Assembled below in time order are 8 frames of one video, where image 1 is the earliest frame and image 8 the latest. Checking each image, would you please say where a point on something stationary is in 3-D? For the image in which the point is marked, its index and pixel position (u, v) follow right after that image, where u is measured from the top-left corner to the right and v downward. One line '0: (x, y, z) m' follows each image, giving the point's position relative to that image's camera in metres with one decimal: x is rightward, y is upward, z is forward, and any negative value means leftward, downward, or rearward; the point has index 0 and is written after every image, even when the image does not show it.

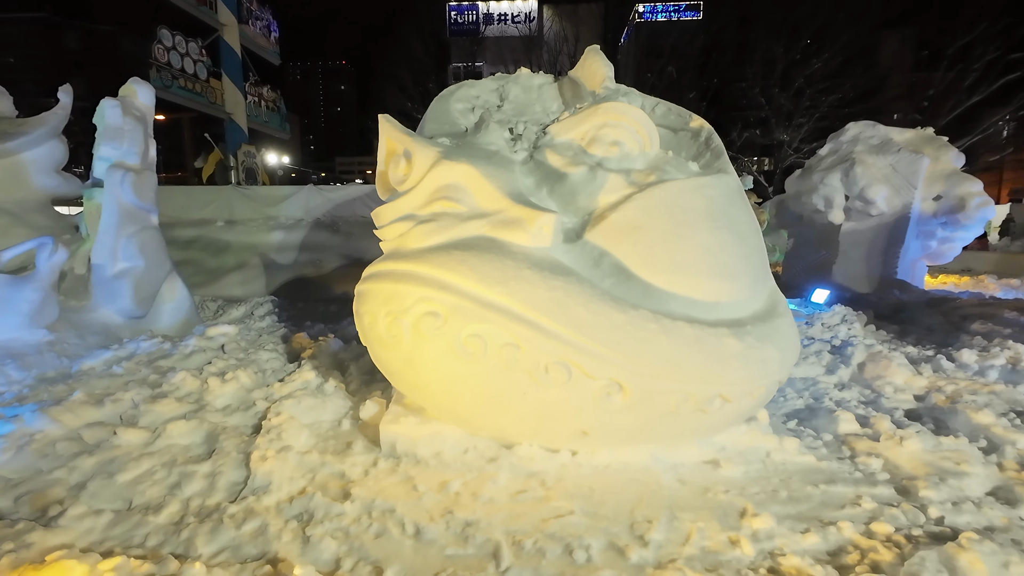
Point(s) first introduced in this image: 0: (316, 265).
0: (-3.1, +0.4, +7.6) m
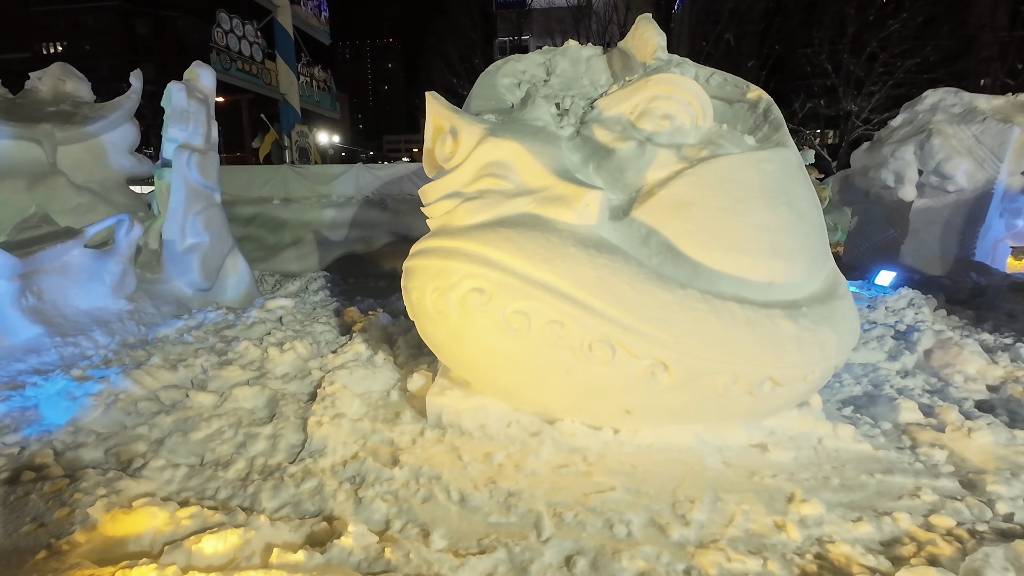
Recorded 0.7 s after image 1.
0: (-2.3, +0.7, +7.8) m
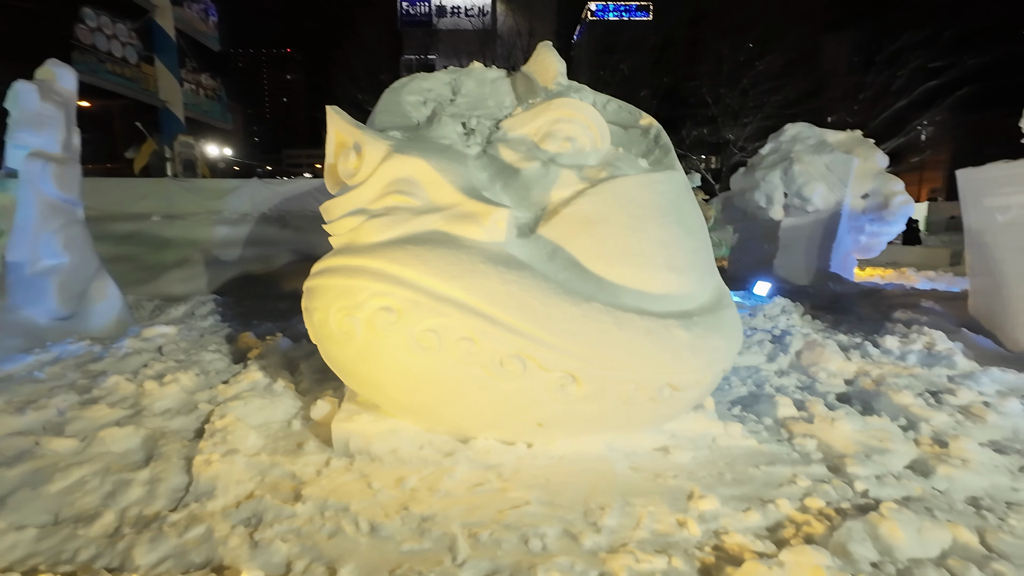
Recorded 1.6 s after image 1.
0: (-3.7, +0.4, +7.3) m
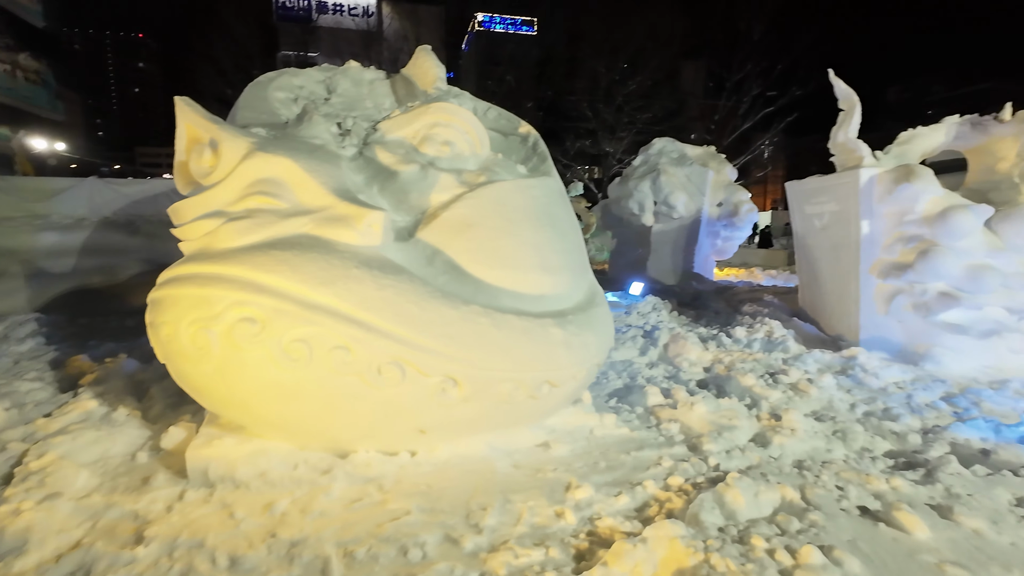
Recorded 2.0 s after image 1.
0: (-5.3, +0.2, +6.3) m
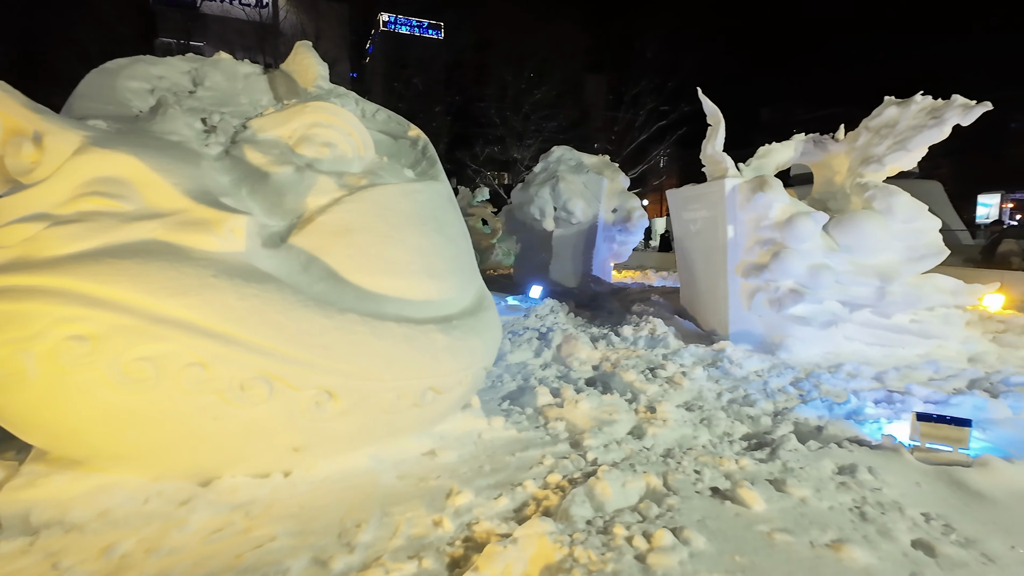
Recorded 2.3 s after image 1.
0: (-6.5, 0.0, +5.3) m
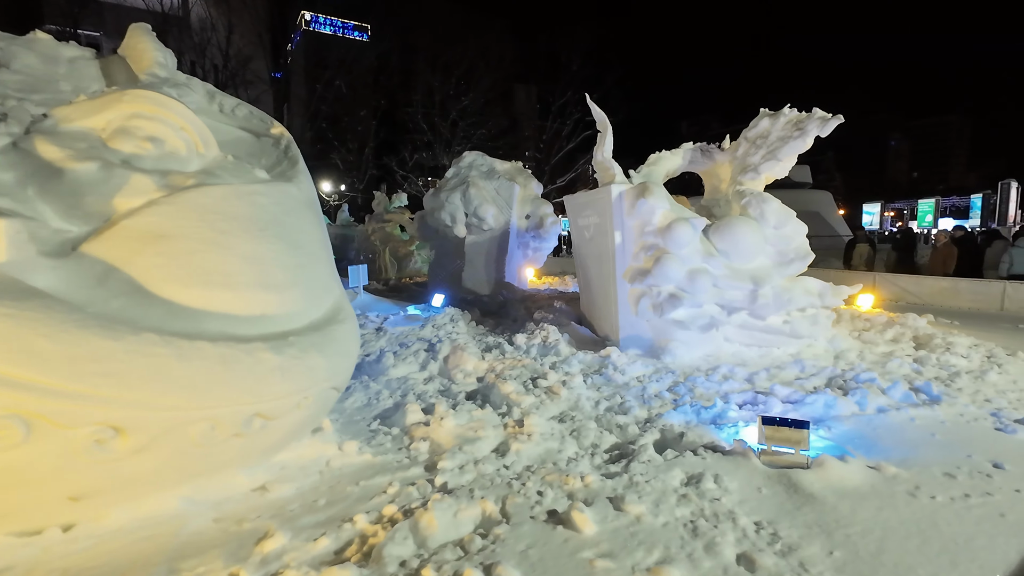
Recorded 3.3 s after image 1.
0: (-7.6, -0.2, +4.2) m
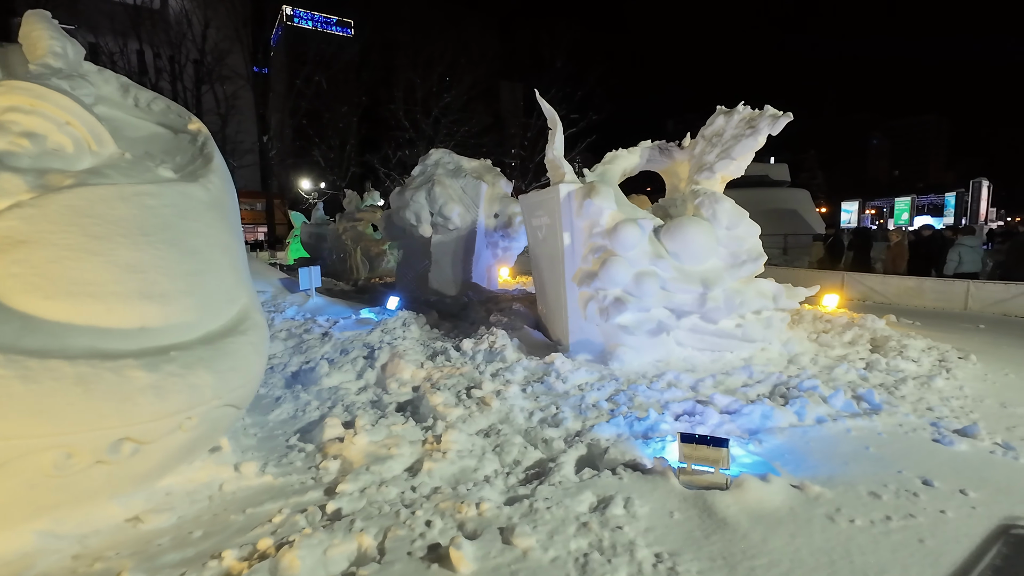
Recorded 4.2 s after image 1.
0: (-8.2, -0.3, +3.8) m
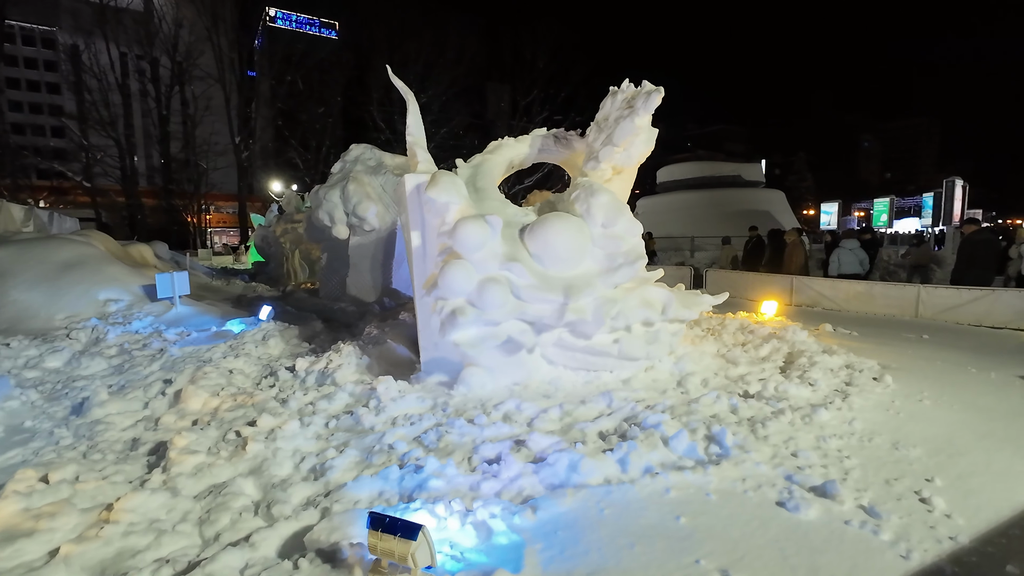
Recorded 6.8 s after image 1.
0: (-9.6, -0.4, +3.0) m
